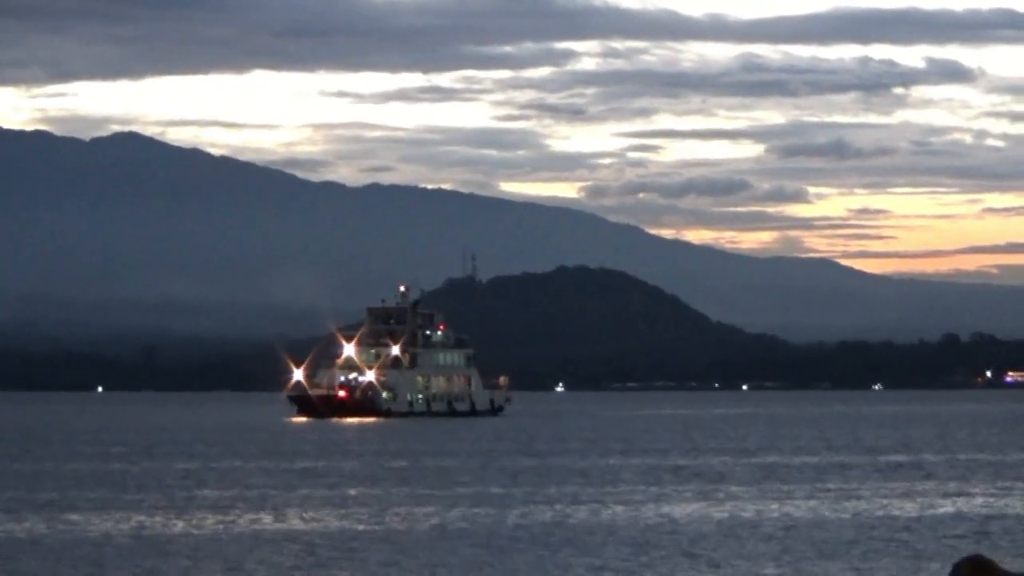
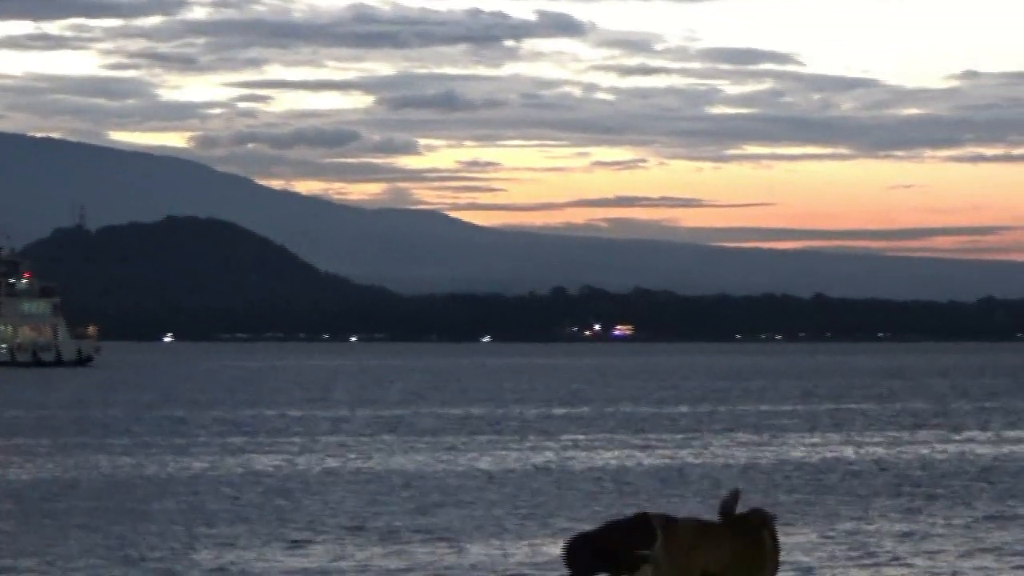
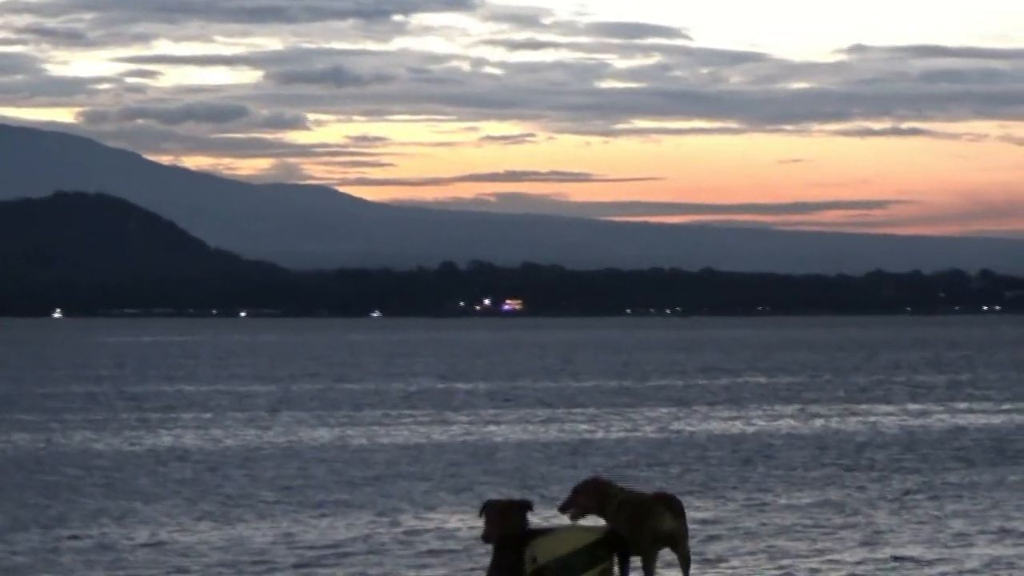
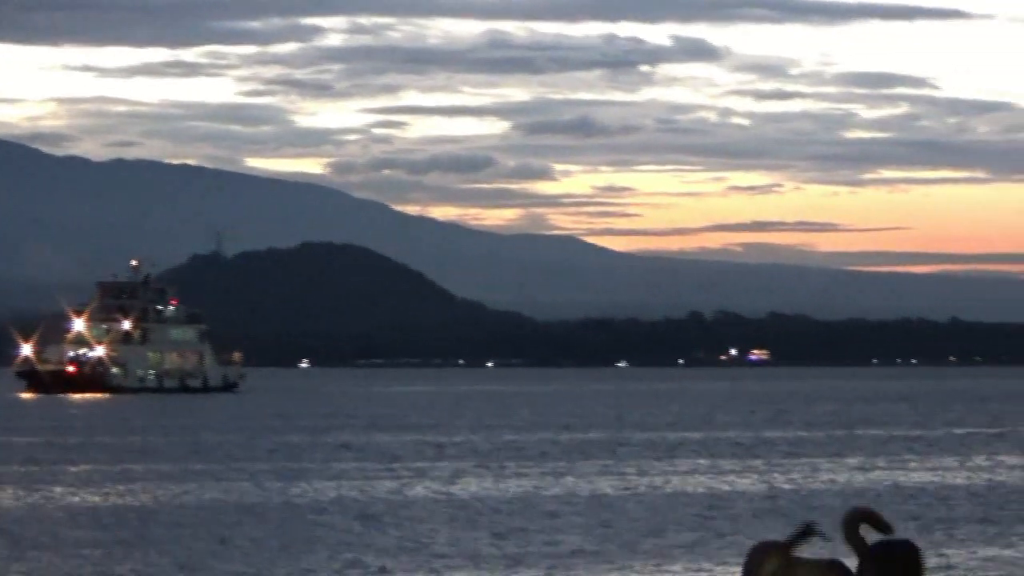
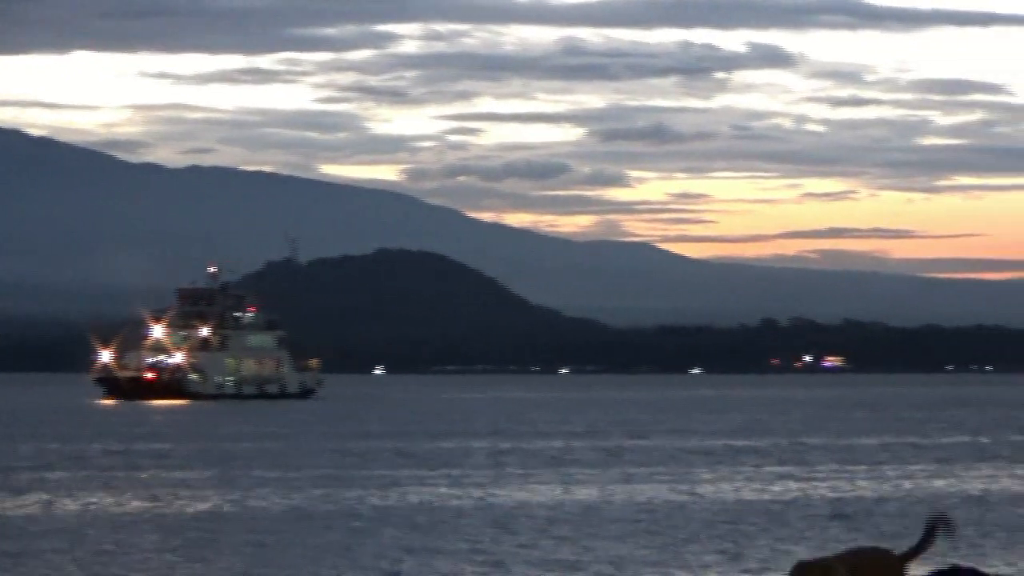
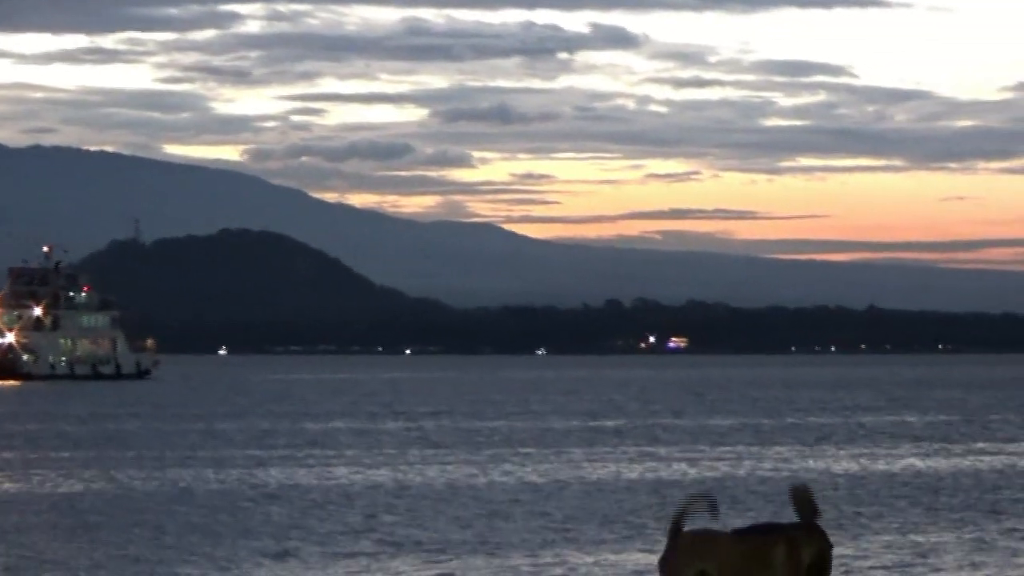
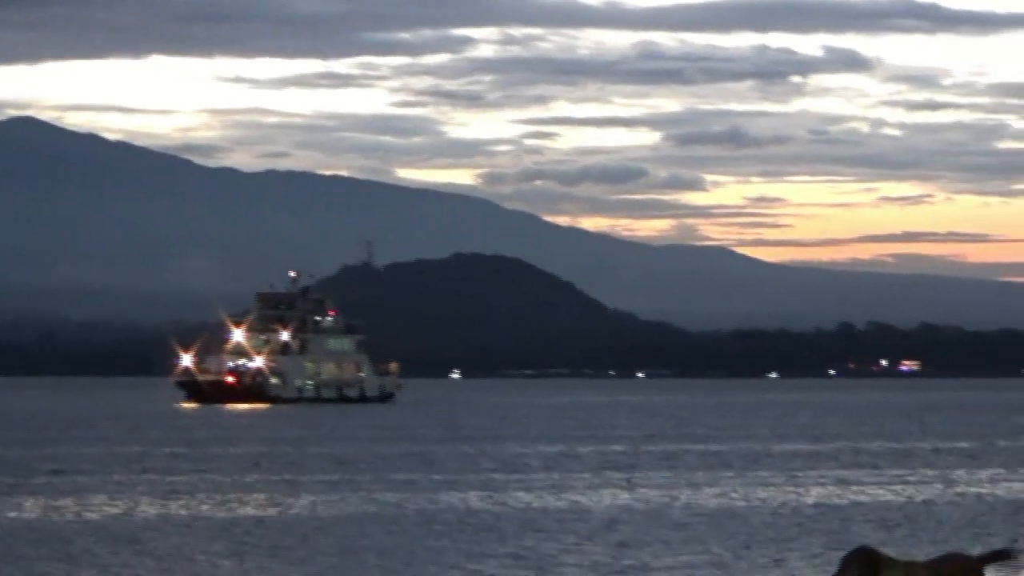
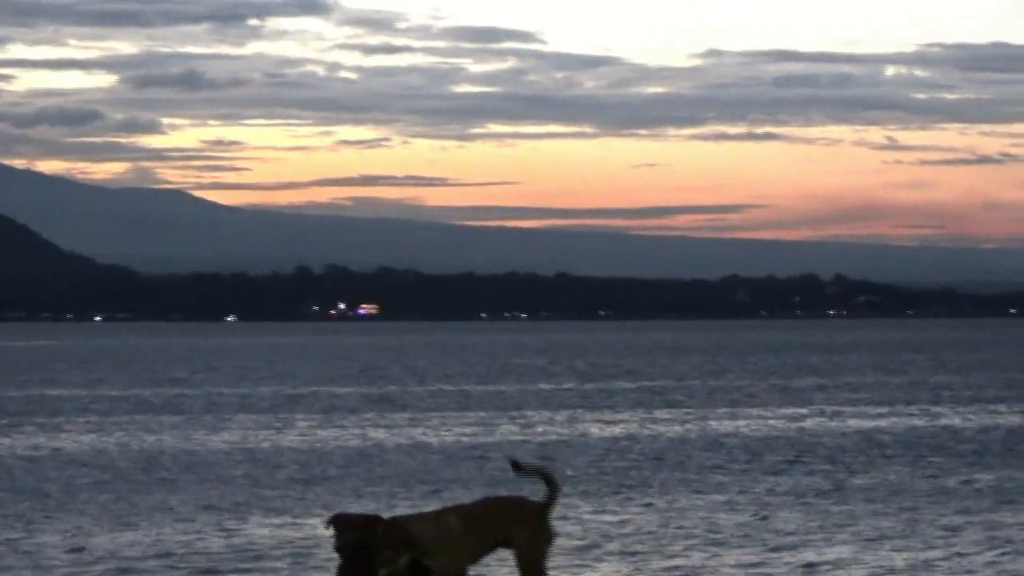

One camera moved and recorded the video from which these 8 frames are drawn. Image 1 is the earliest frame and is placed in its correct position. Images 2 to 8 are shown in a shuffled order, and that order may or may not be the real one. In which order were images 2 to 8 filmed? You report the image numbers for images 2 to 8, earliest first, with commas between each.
7, 5, 4, 6, 2, 3, 8
